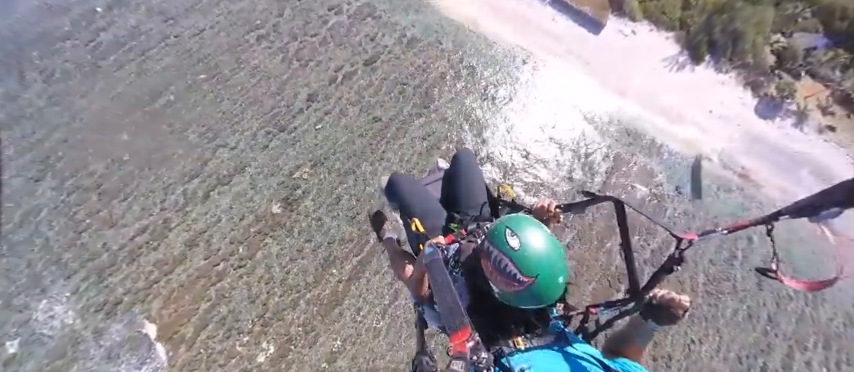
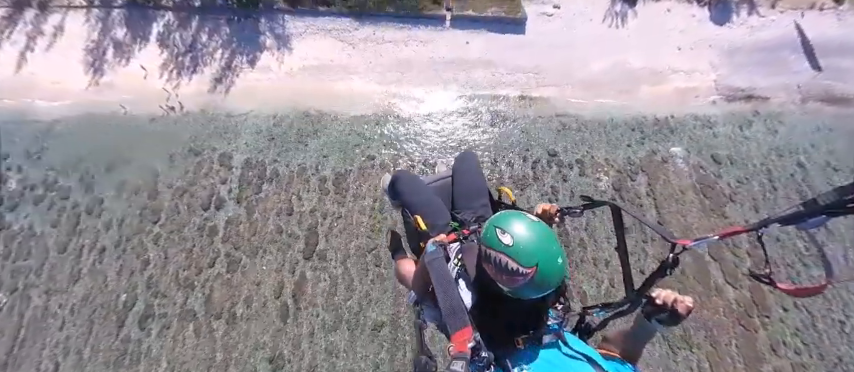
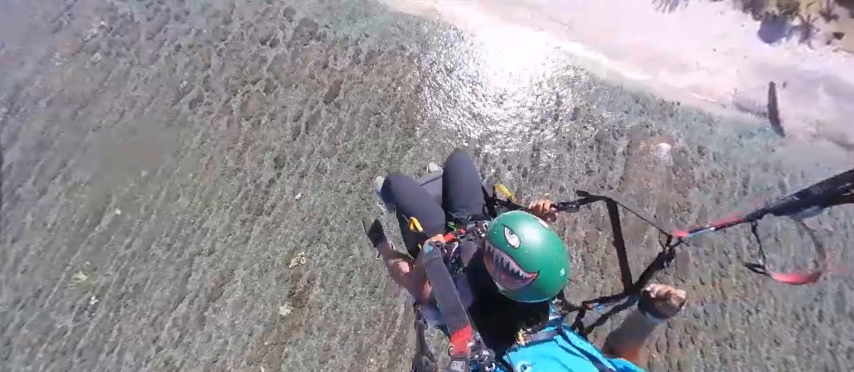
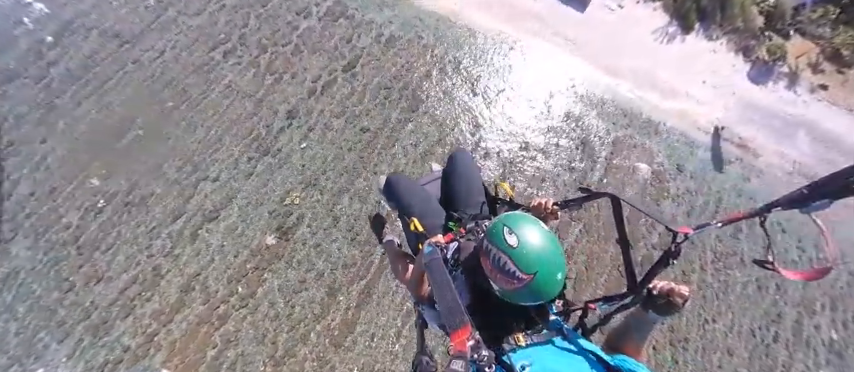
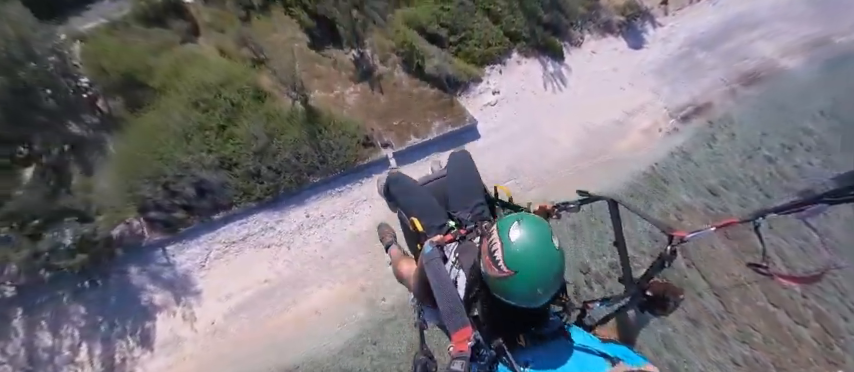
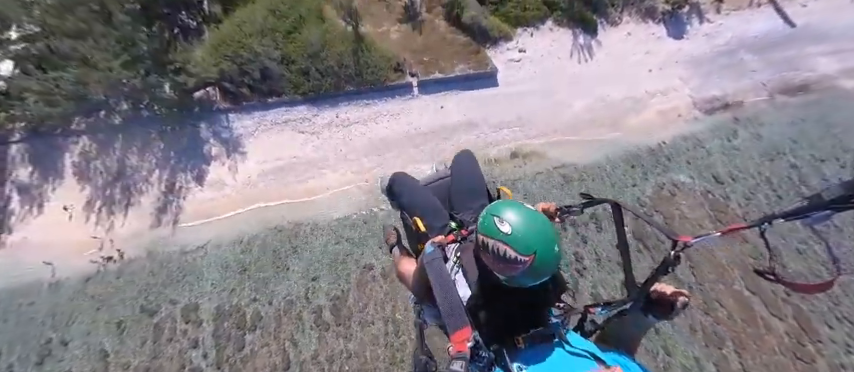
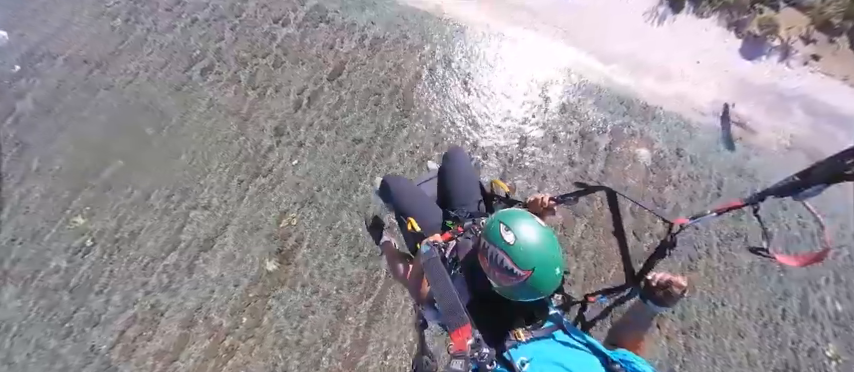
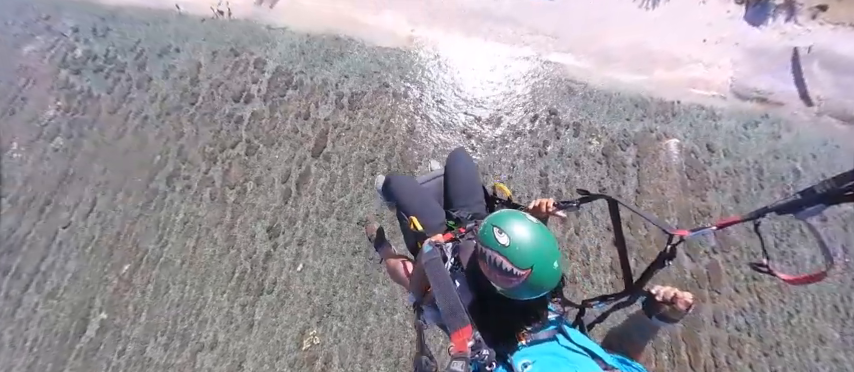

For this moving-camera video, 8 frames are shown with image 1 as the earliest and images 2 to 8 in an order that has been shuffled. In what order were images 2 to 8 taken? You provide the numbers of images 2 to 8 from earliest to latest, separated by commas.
4, 7, 3, 8, 2, 6, 5
